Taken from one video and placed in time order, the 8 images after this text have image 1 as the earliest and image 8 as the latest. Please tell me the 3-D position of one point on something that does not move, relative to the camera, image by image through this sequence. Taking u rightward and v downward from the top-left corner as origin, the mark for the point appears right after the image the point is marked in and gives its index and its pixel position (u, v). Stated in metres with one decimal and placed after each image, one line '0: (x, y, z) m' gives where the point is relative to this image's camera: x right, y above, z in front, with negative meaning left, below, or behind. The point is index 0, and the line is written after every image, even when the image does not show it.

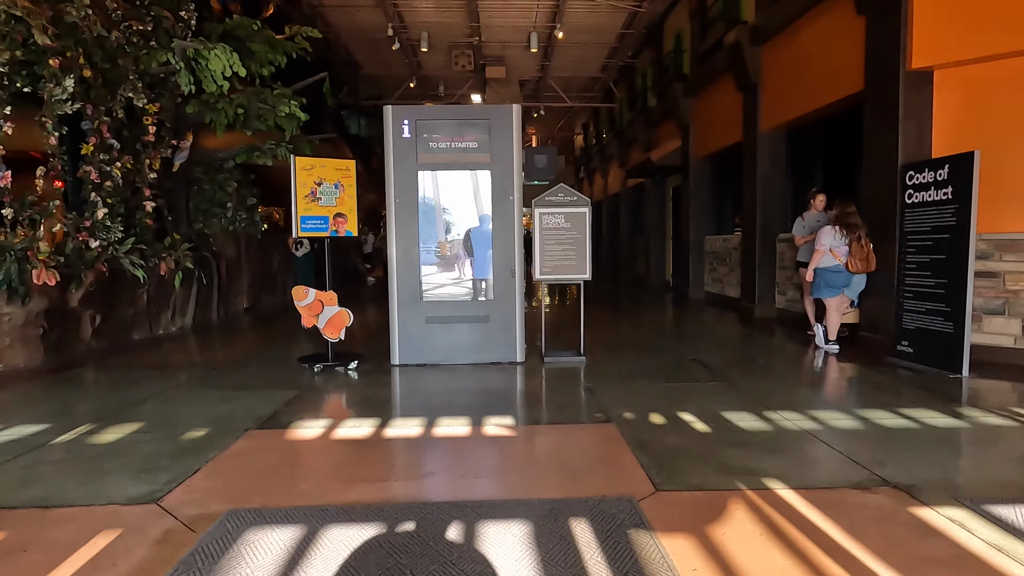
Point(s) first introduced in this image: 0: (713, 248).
0: (+3.9, +0.8, +12.6) m
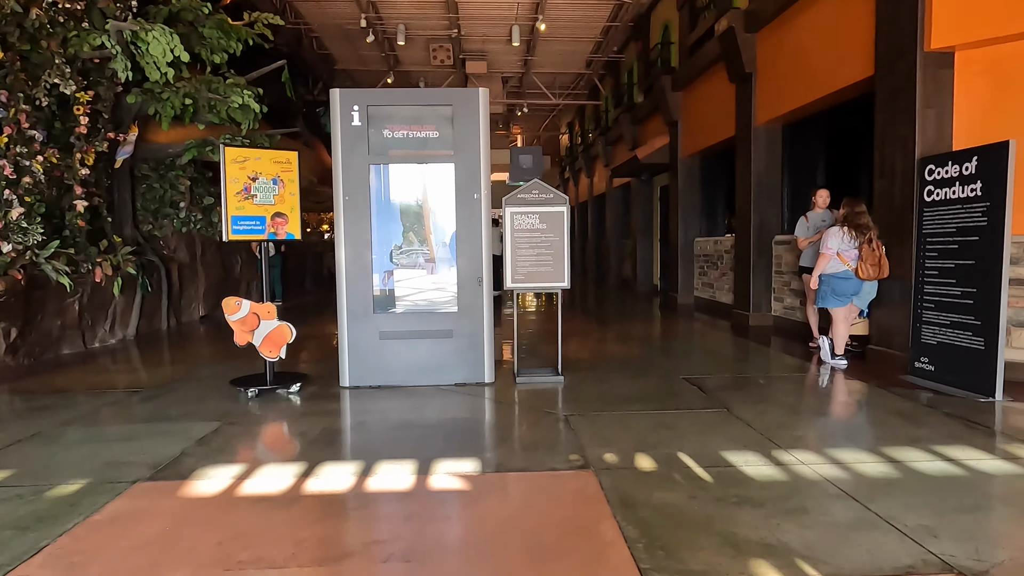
0: (+3.5, +0.7, +11.9) m
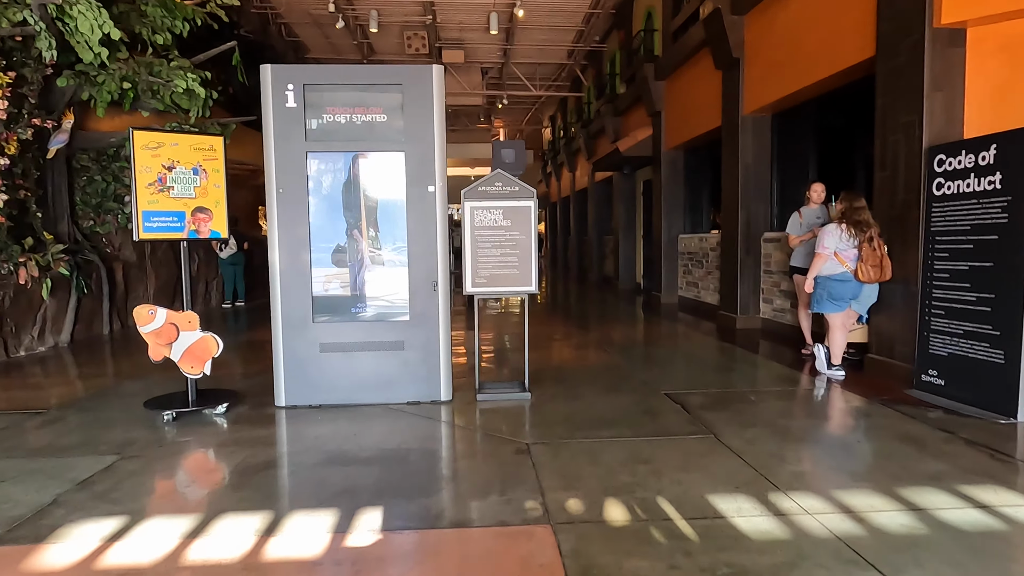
0: (+3.0, +0.7, +11.4) m
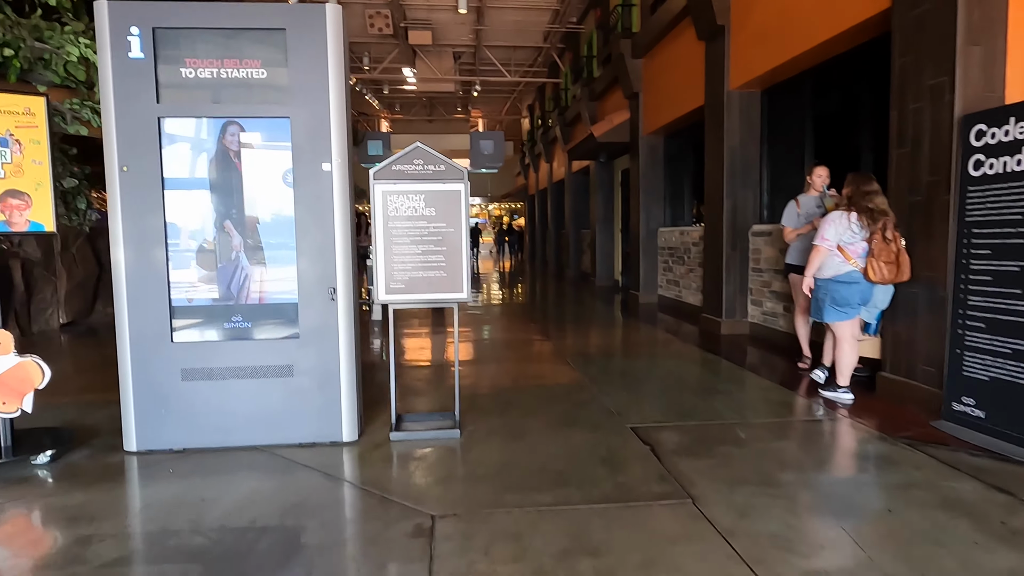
0: (+2.4, +0.7, +10.4) m
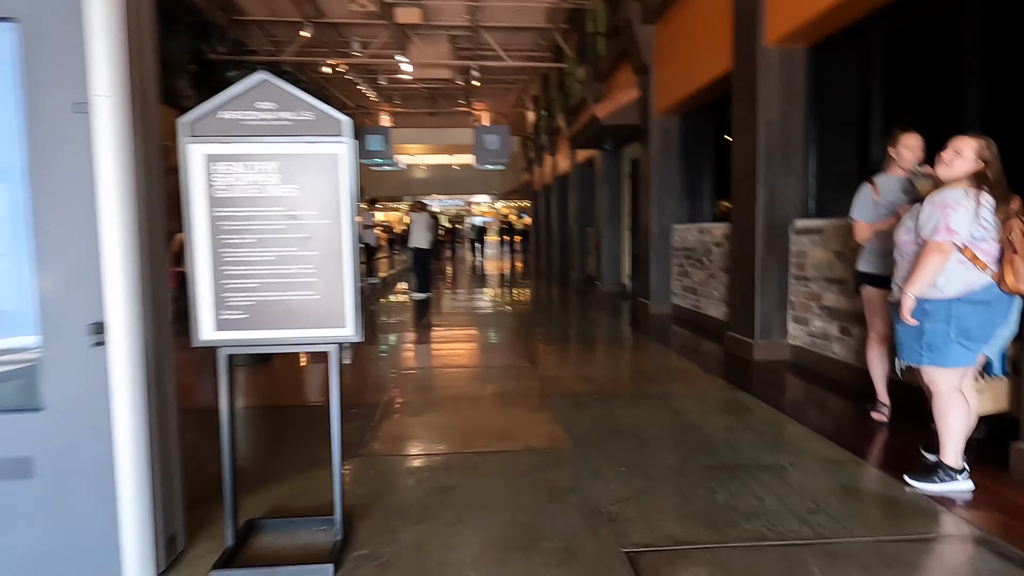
0: (+2.3, +0.6, +8.8) m
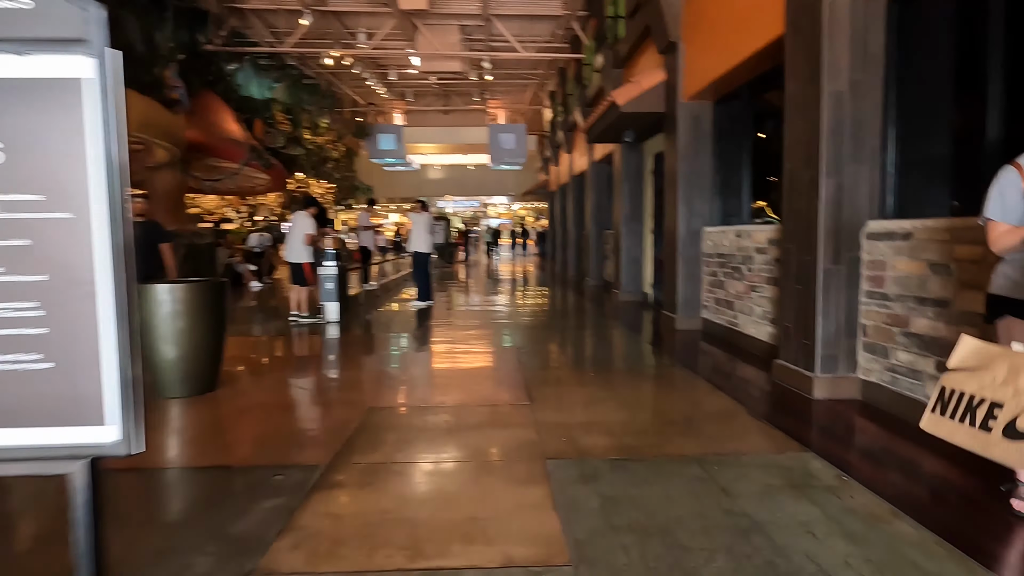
0: (+2.3, +0.5, +7.5) m
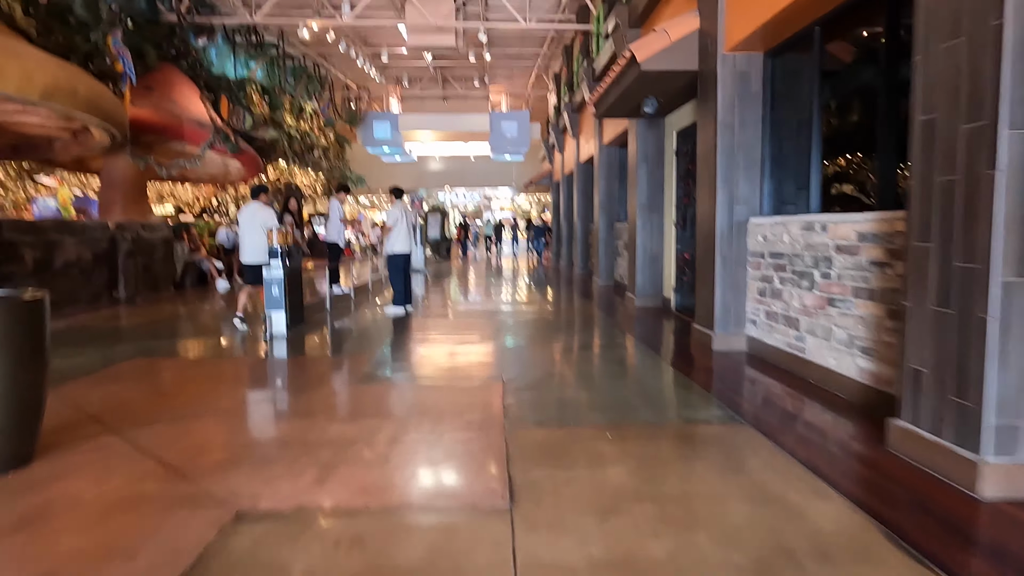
0: (+2.2, +0.4, +5.7) m
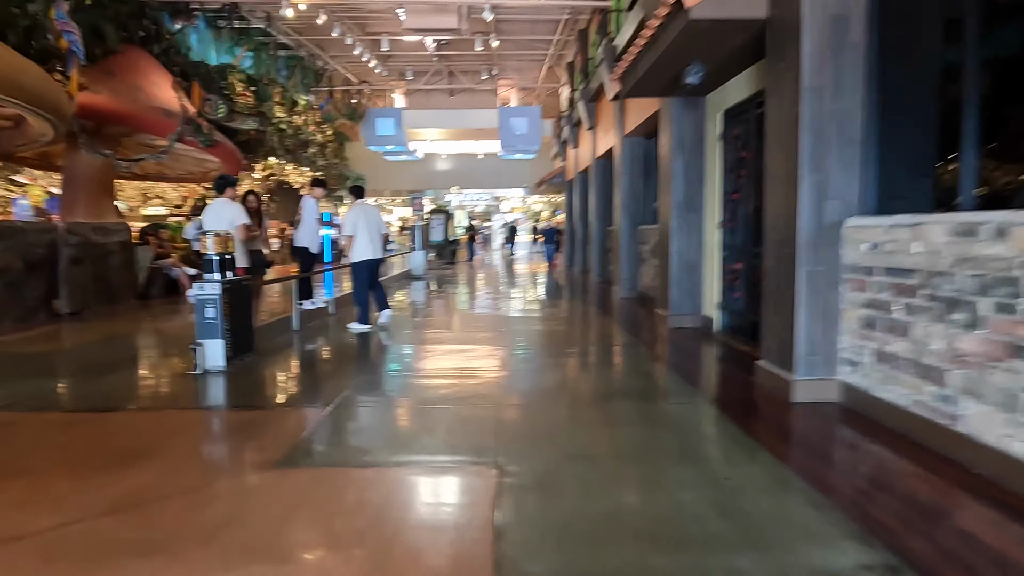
0: (+2.2, +0.2, +4.0) m
